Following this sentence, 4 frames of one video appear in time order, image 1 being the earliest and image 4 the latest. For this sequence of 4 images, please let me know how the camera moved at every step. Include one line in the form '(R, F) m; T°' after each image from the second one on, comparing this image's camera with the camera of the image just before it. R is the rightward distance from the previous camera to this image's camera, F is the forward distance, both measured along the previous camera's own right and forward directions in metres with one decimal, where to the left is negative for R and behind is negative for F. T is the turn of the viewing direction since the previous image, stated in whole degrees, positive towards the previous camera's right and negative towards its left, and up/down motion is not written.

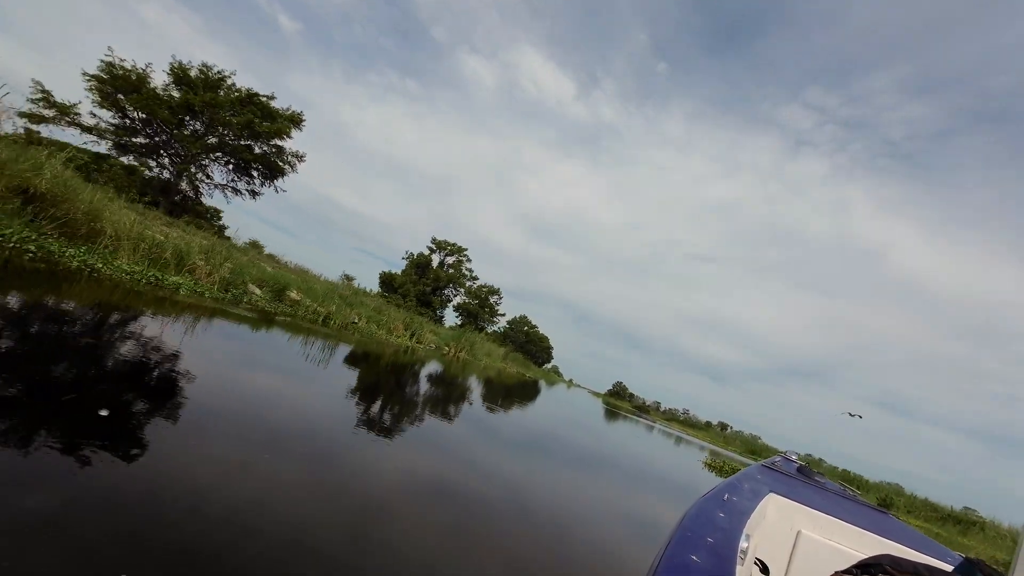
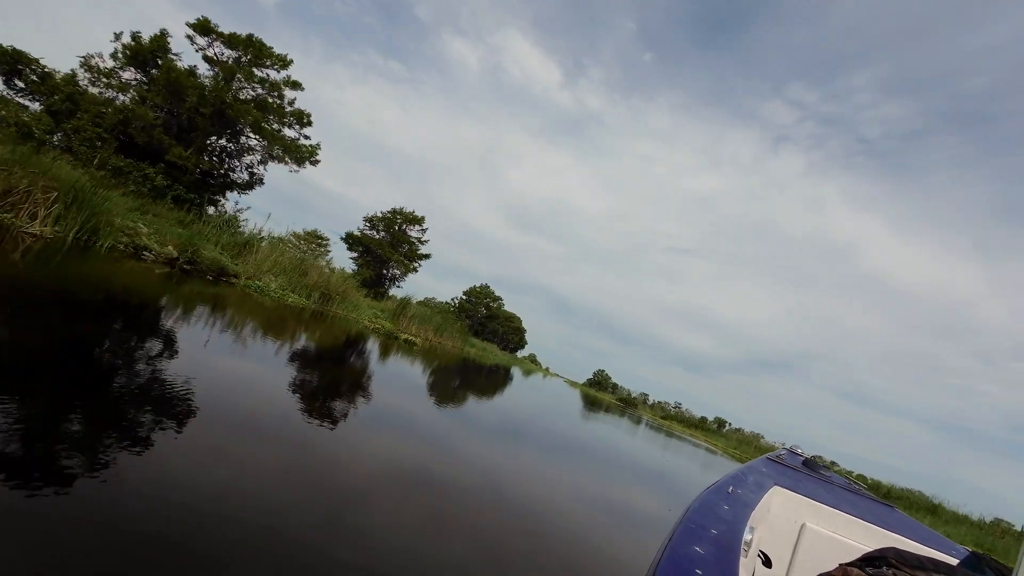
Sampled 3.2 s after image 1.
(+0.4, +1.1) m; +1°
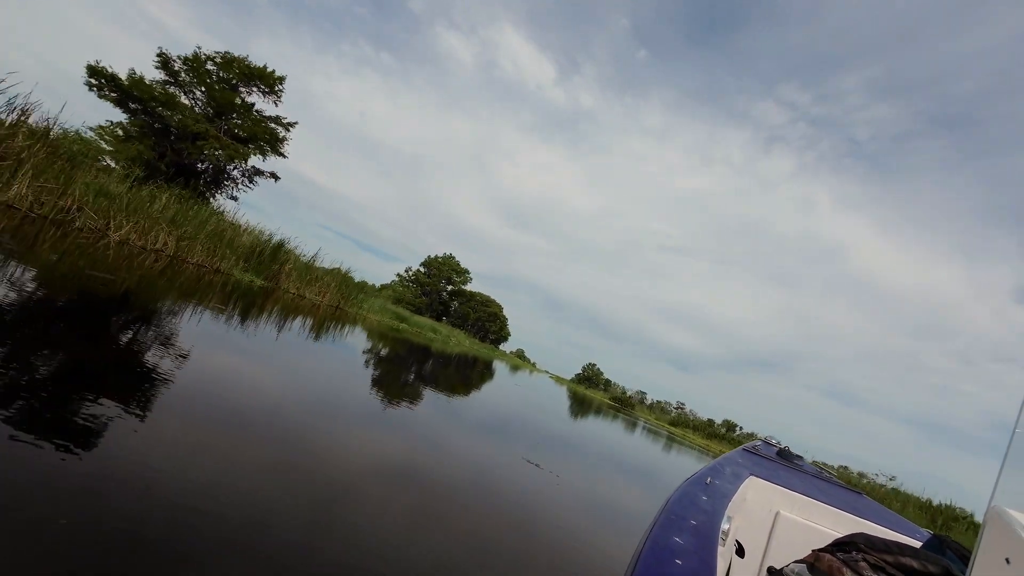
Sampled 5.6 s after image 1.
(-0.3, -0.9) m; +2°
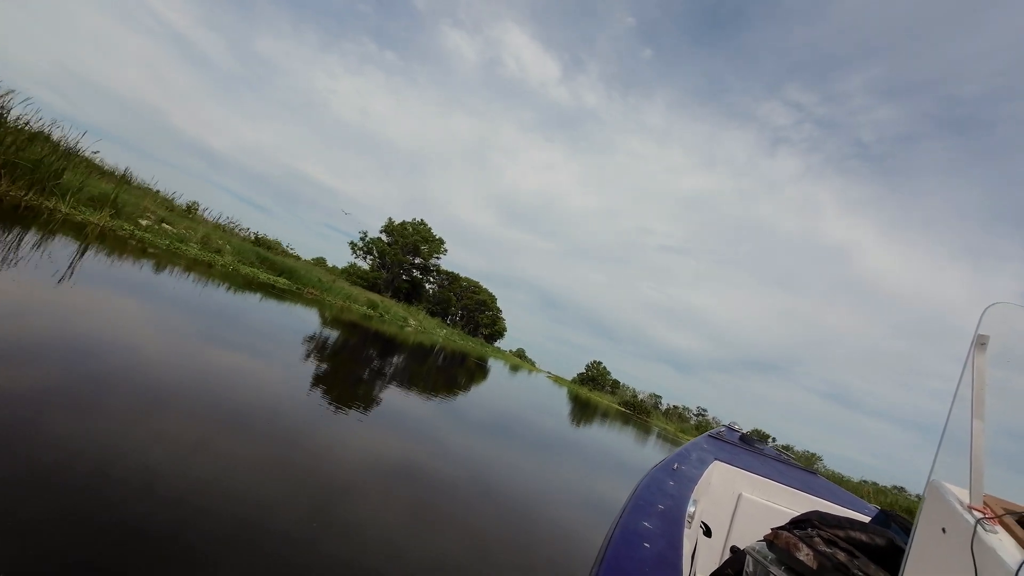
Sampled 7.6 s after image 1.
(+0.1, -0.1) m; 0°
